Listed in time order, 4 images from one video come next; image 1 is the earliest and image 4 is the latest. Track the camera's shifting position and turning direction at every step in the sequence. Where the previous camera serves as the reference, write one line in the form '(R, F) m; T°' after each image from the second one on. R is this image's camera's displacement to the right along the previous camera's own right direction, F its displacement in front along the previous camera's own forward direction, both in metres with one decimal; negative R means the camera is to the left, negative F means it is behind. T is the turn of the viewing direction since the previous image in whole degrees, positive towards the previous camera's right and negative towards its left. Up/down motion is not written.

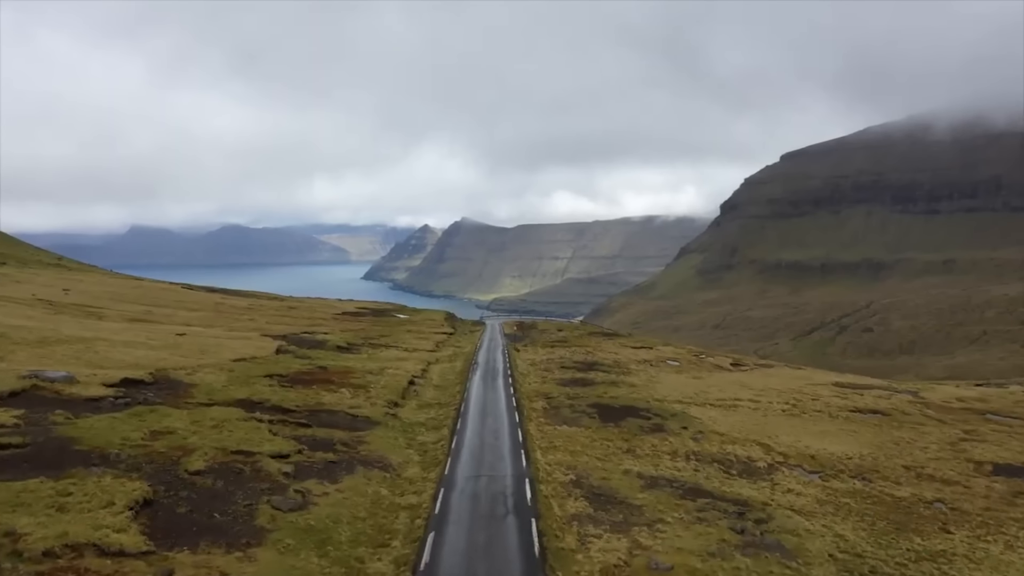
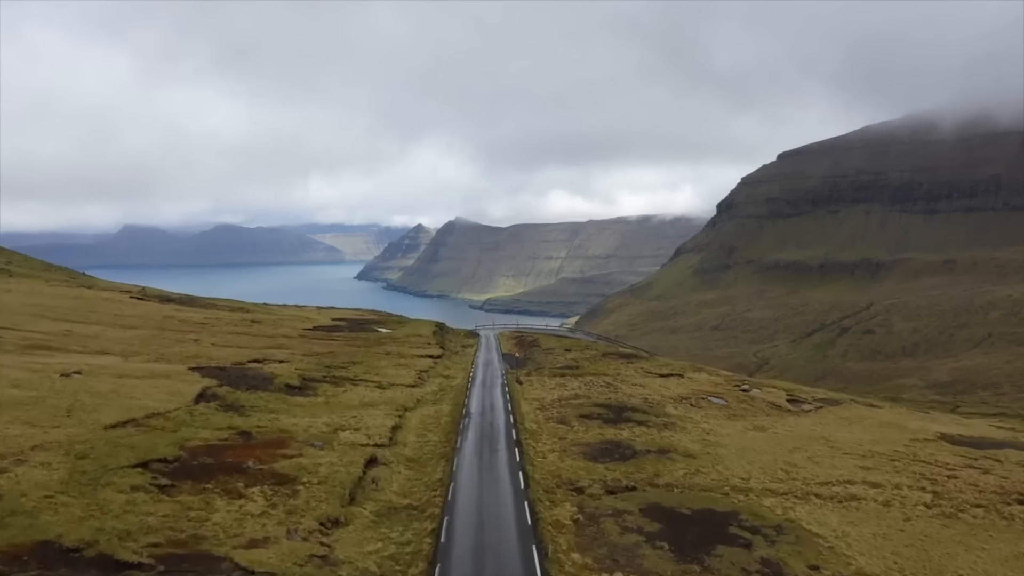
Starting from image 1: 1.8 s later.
(-0.9, +18.8) m; +1°
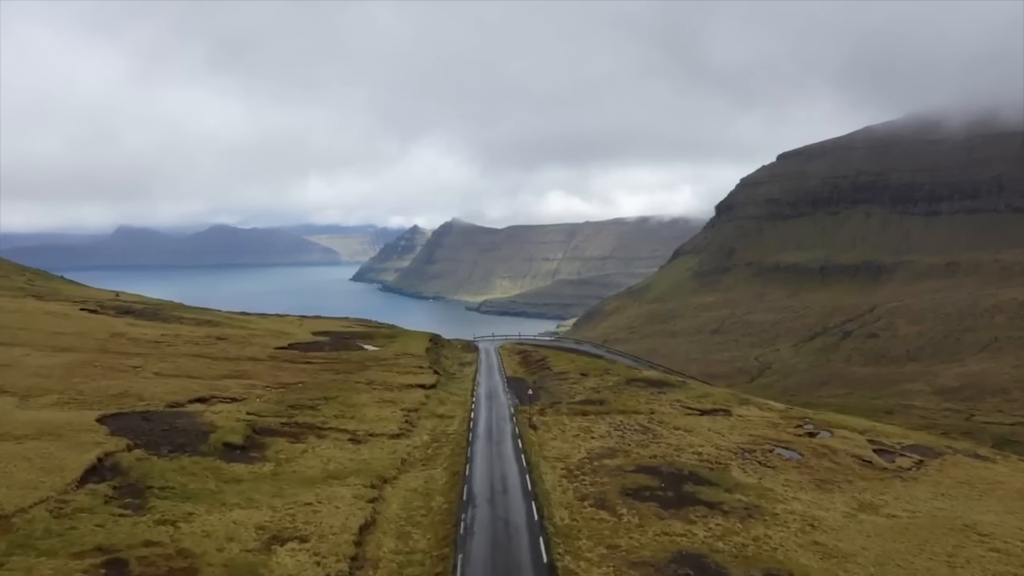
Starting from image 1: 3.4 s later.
(-1.6, +15.9) m; 0°
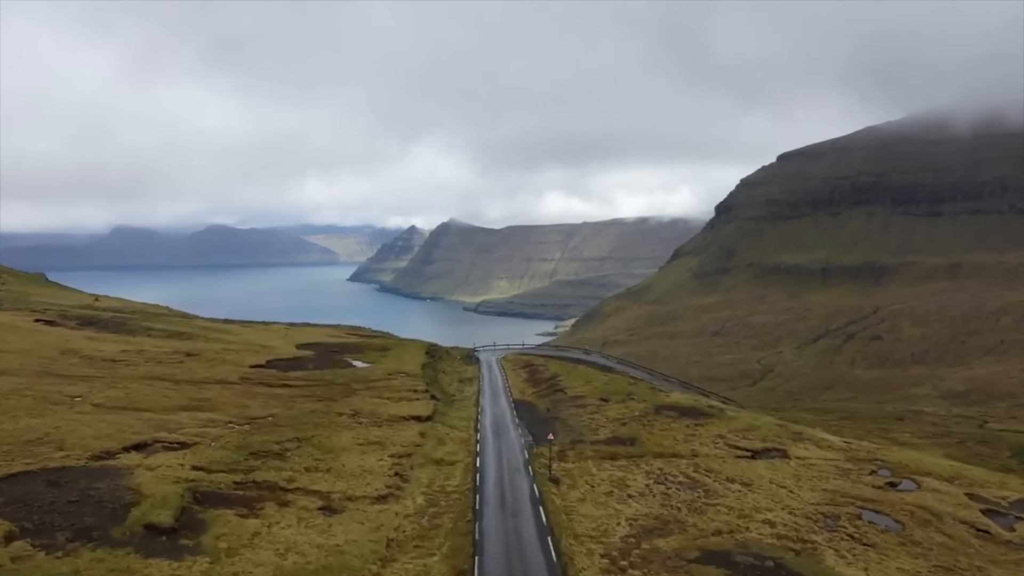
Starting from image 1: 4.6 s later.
(-1.5, +12.0) m; 0°
